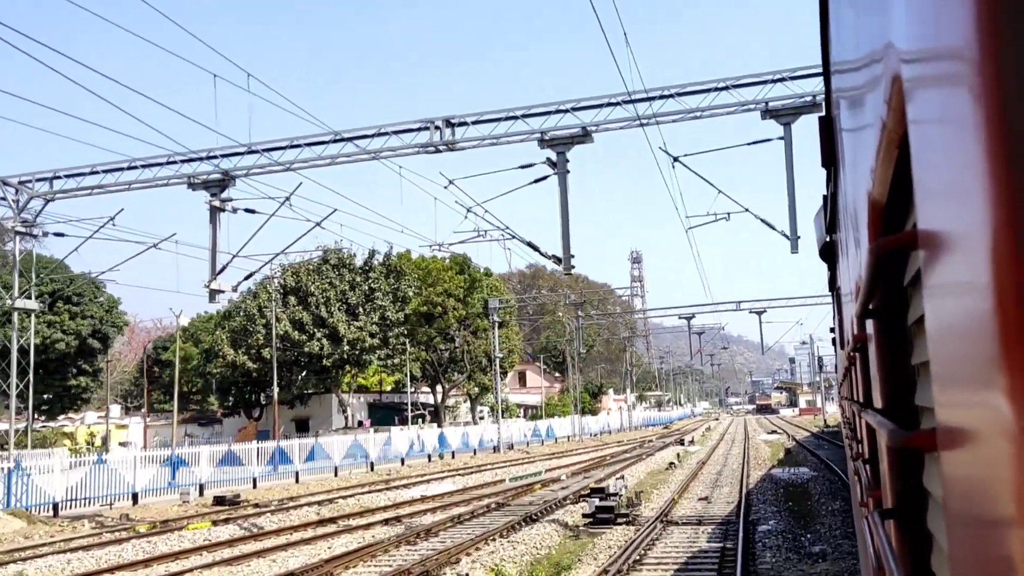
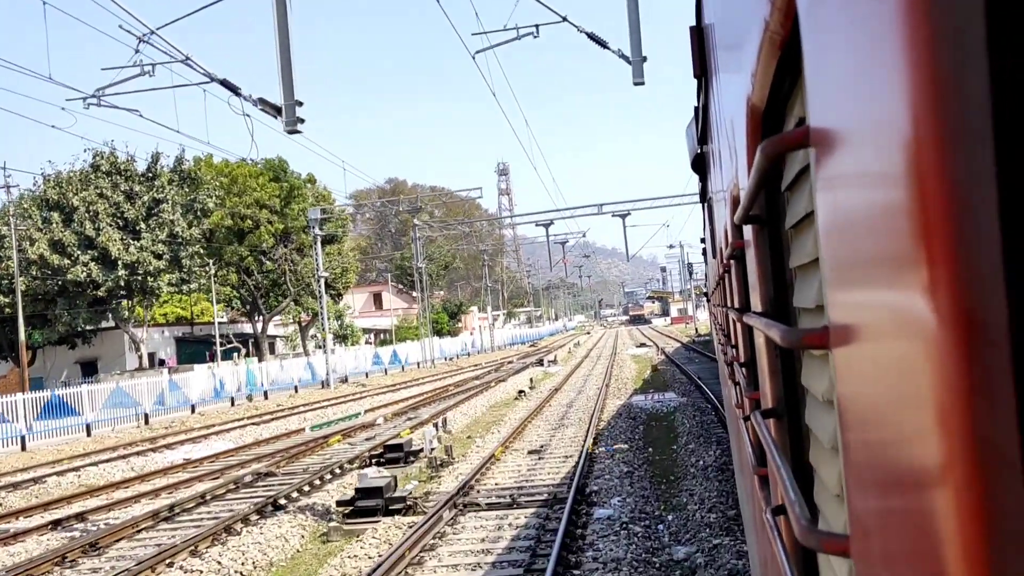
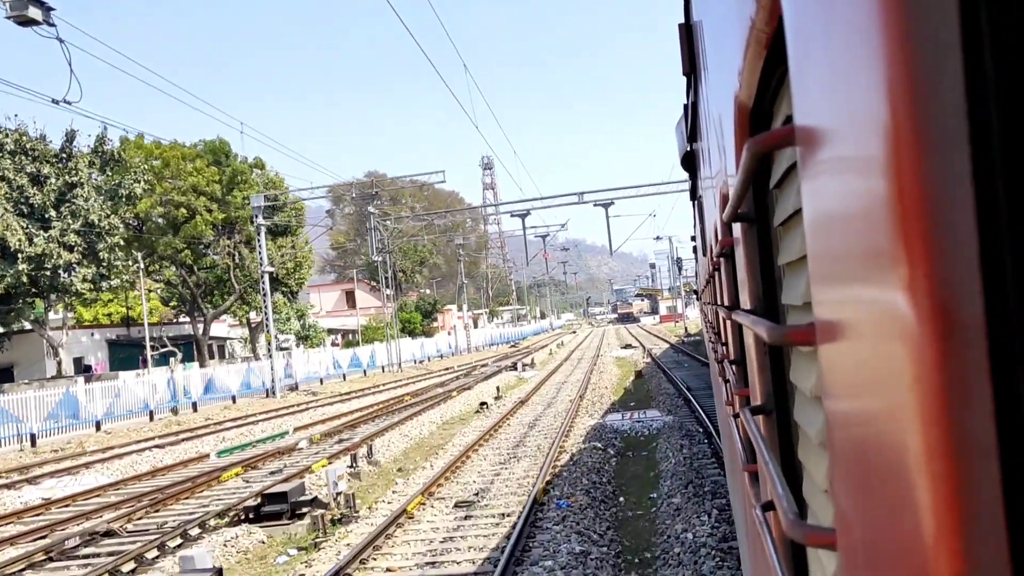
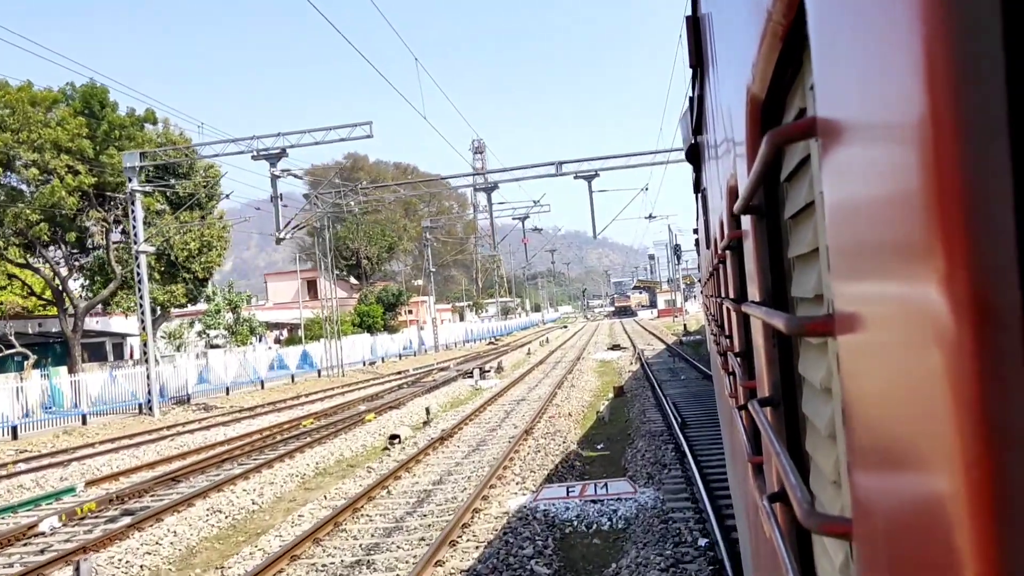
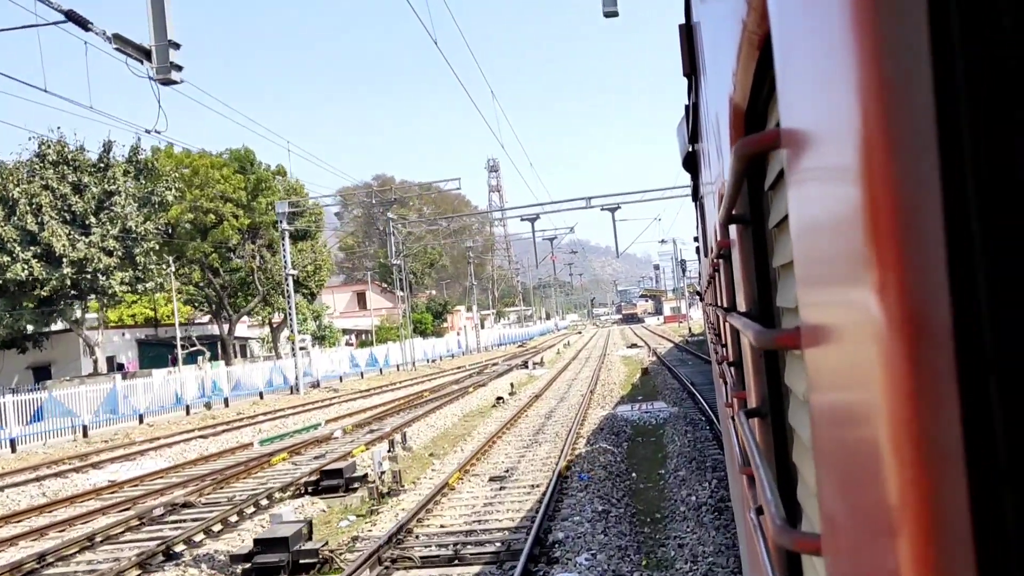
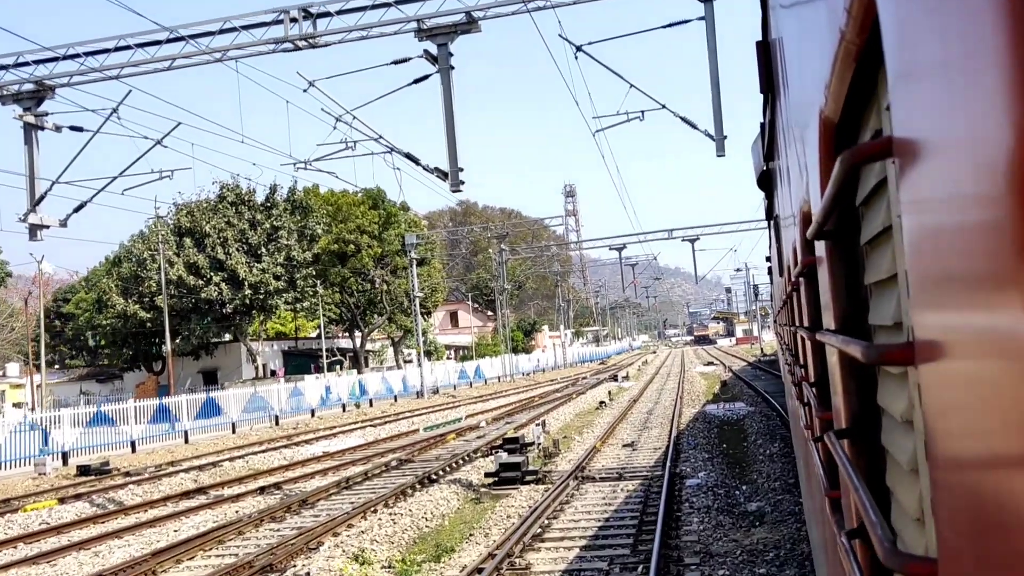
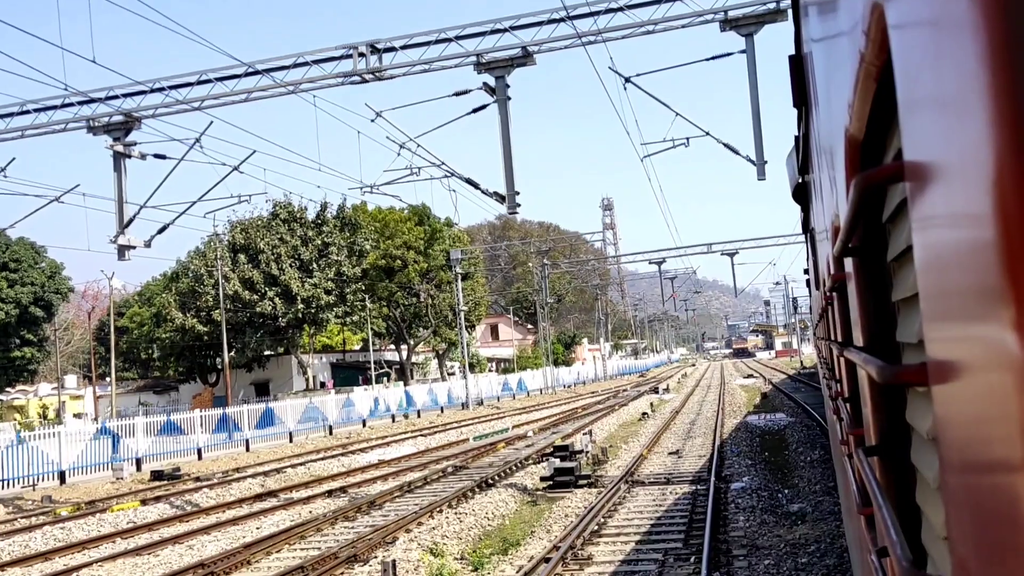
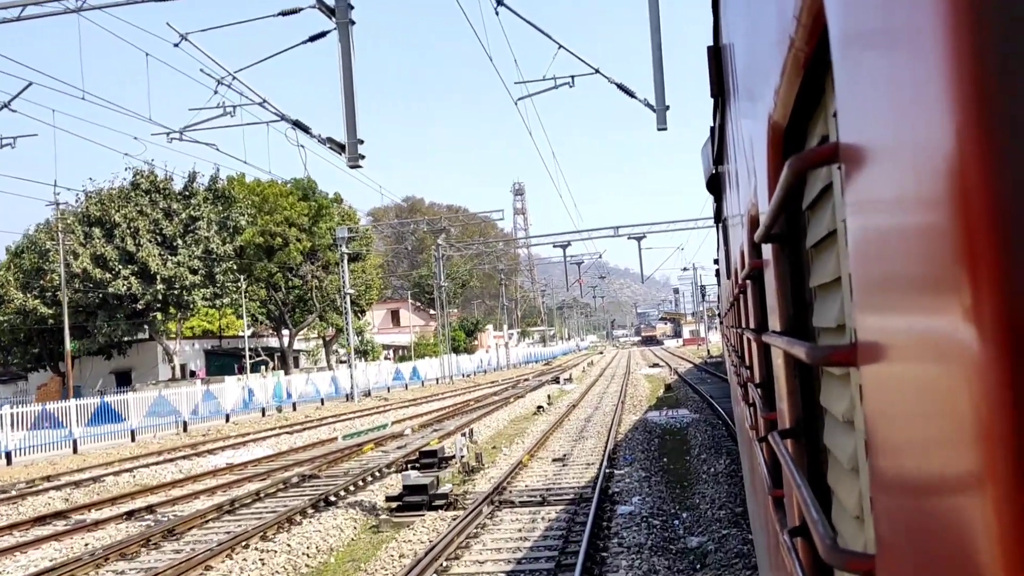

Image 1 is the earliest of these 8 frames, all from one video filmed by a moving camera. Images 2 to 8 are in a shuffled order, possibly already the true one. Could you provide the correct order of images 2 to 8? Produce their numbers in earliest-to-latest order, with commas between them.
7, 6, 8, 2, 5, 3, 4
